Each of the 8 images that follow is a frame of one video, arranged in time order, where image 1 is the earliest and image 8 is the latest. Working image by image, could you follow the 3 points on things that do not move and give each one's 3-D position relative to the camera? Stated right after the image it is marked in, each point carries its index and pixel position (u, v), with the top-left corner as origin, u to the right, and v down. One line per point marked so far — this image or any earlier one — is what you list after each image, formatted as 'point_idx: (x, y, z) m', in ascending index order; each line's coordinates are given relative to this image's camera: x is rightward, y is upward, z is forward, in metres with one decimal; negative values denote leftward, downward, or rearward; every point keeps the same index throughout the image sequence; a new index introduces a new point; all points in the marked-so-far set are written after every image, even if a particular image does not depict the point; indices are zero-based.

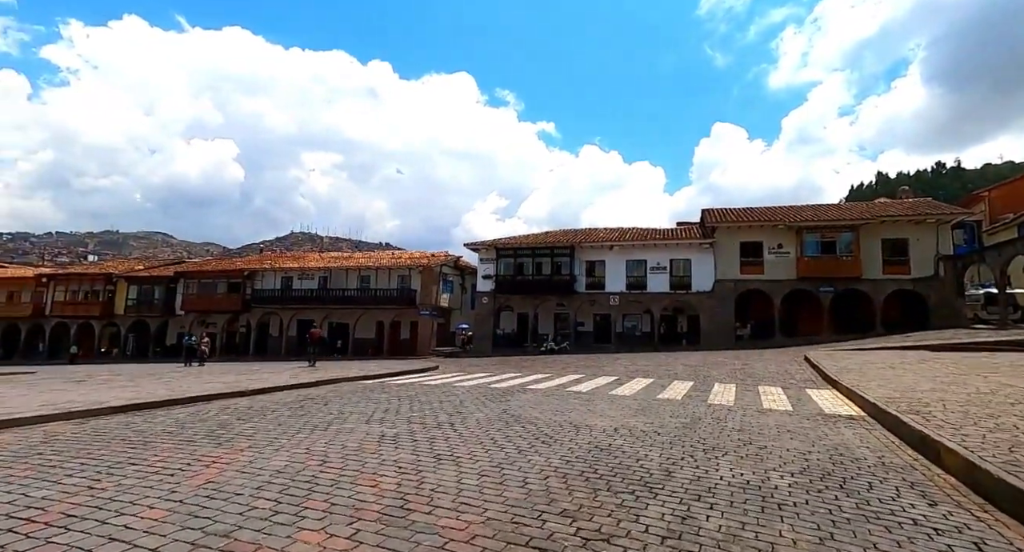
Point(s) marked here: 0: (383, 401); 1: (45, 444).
0: (-2.3, -2.3, +10.6) m
1: (-6.9, -2.5, +8.6) m
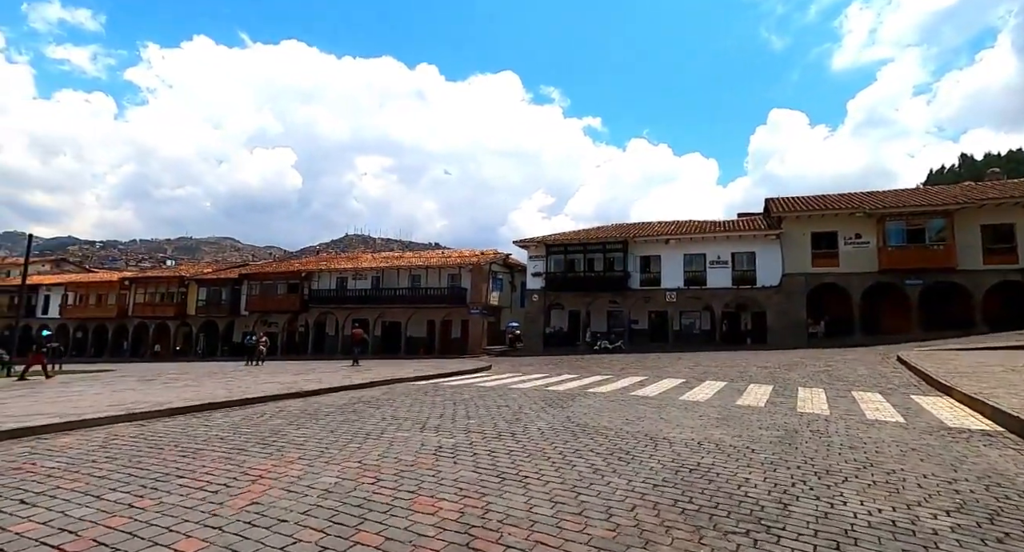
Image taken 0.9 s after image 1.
0: (-1.3, -2.3, +10.2) m
1: (-6.0, -2.6, +8.5) m
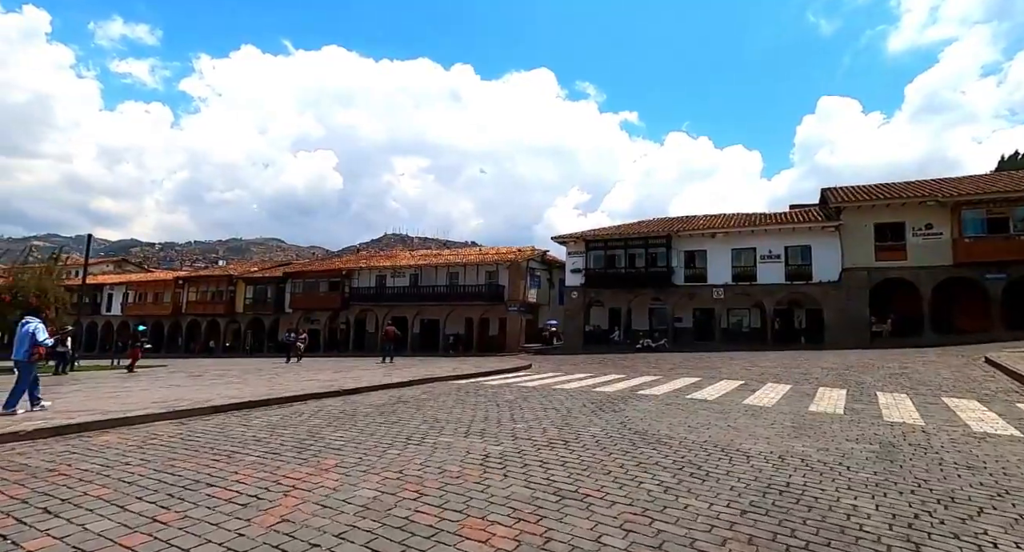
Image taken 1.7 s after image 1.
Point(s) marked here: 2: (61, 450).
0: (-0.5, -2.2, +9.7) m
1: (-5.3, -2.5, +8.3) m
2: (-6.5, -2.5, +8.3) m
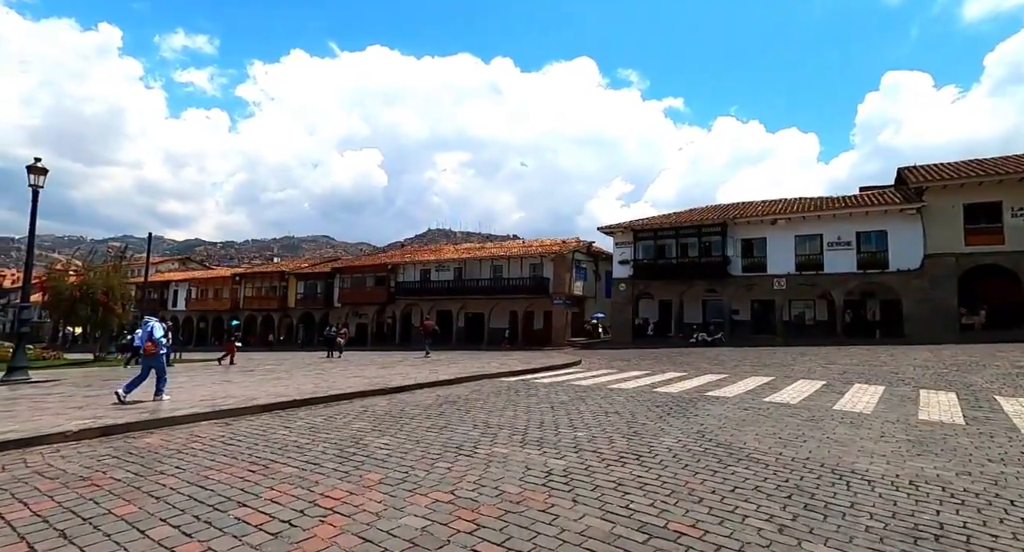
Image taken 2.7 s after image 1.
0: (+0.3, -2.1, +9.0) m
1: (-4.5, -2.4, +8.0) m
2: (-5.7, -2.5, +8.1) m
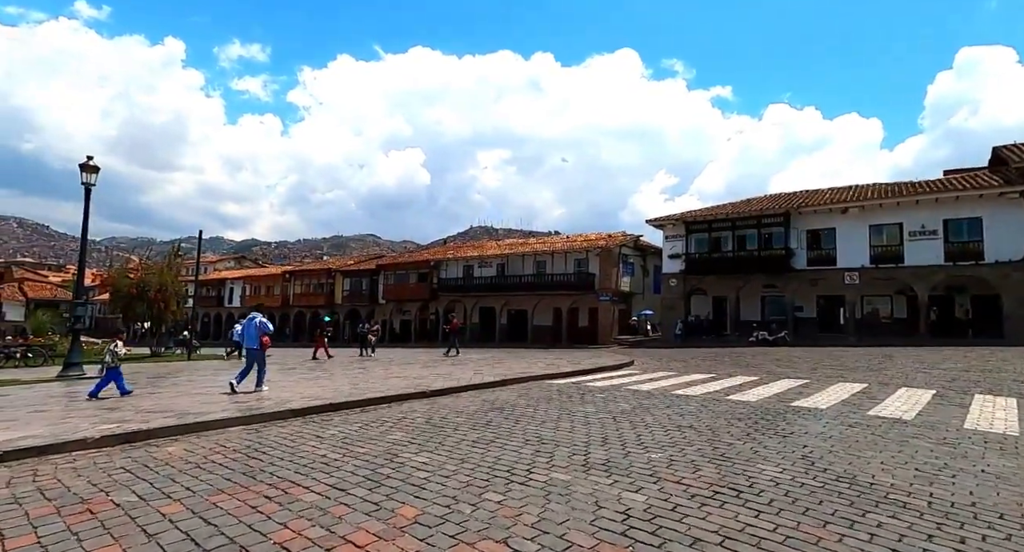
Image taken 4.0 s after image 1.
0: (+1.1, -2.0, +7.9) m
1: (-3.8, -2.4, +7.3) m
2: (-5.0, -2.4, +7.5) m
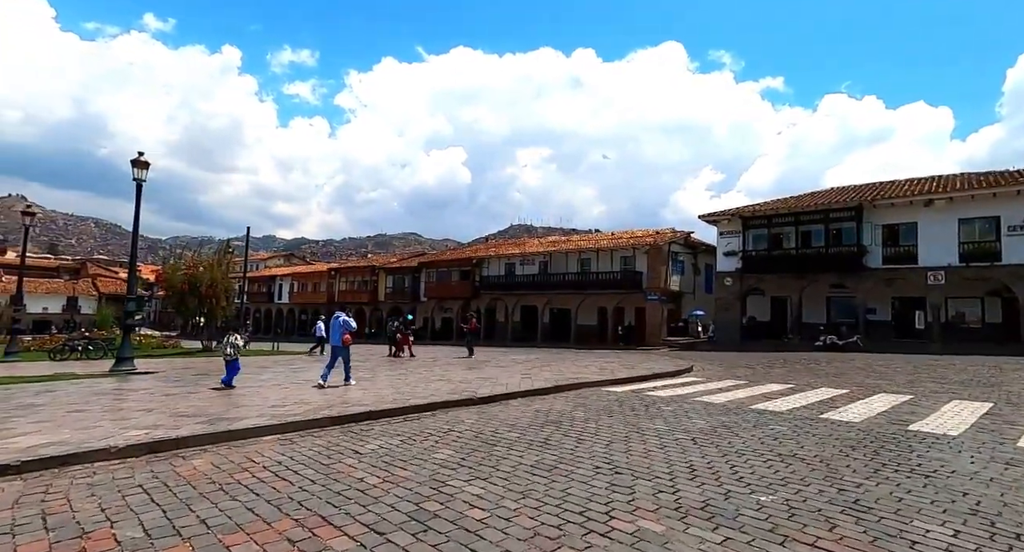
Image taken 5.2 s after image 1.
0: (+1.8, -1.9, +6.8) m
1: (-3.1, -2.3, +6.5) m
2: (-4.3, -2.4, +6.8) m
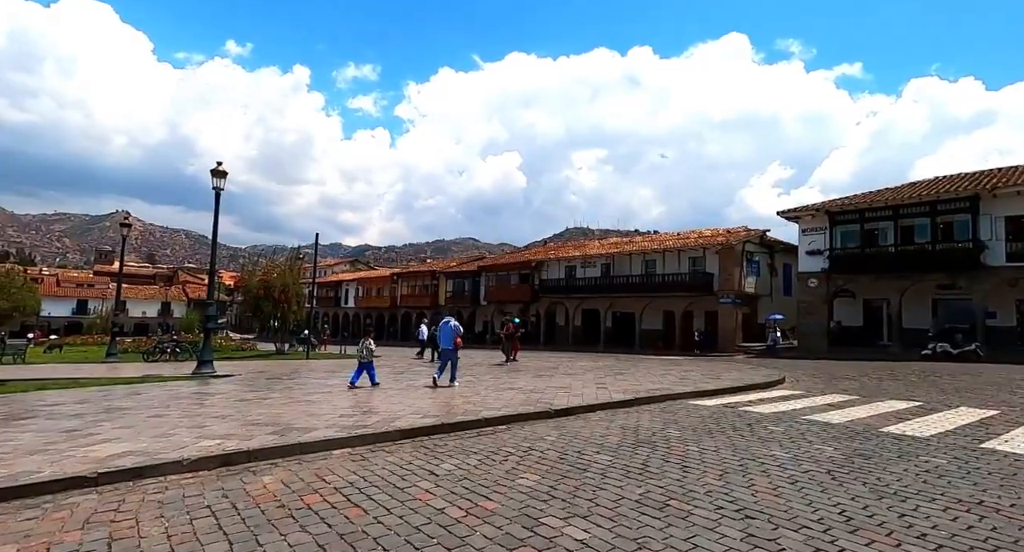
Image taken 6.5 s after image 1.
0: (+2.8, -1.9, +5.7) m
1: (-2.1, -2.4, +5.9) m
2: (-3.3, -2.5, +6.3) m
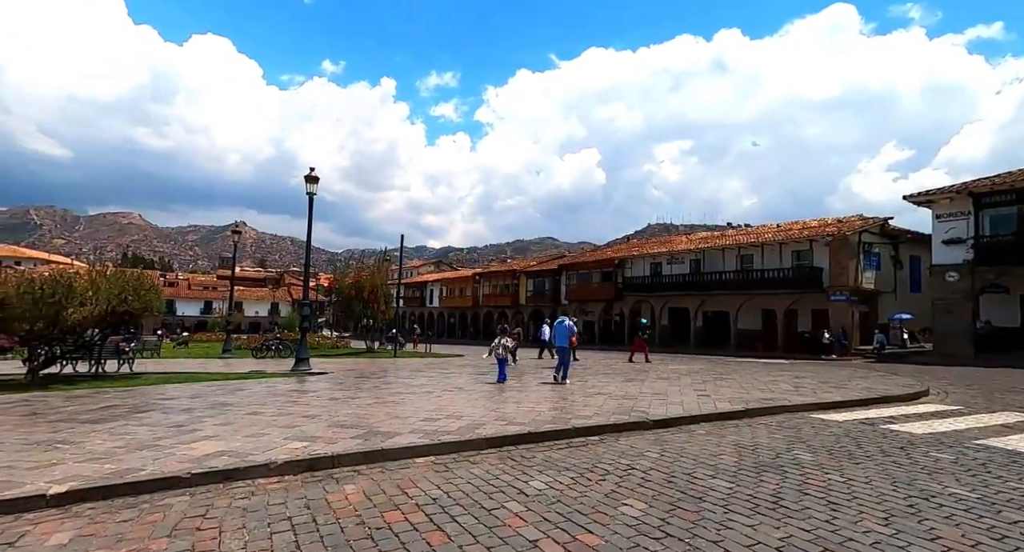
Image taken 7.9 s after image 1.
0: (+3.6, -1.9, +4.4) m
1: (-1.2, -2.4, +5.3) m
2: (-2.3, -2.4, +5.8) m
